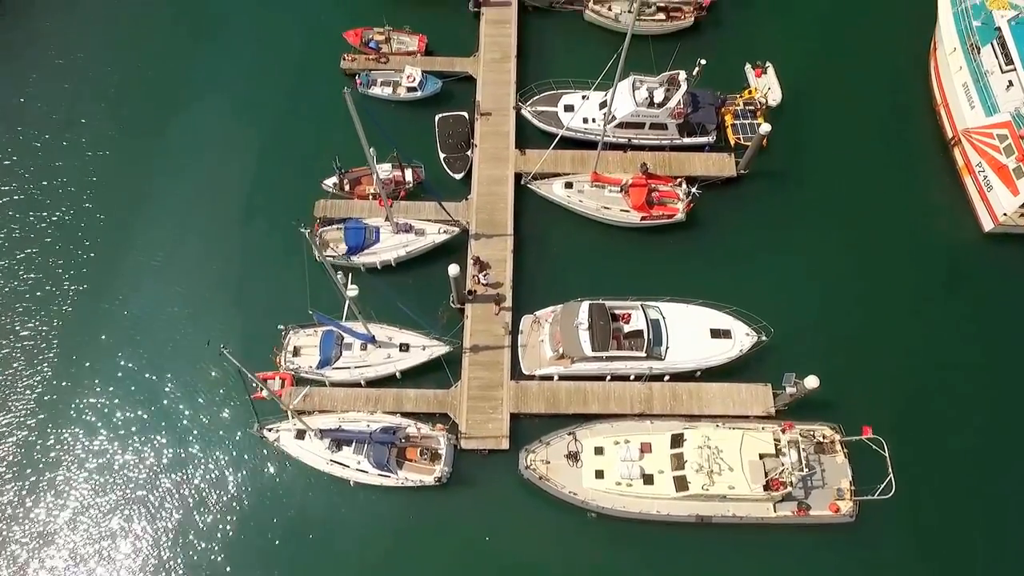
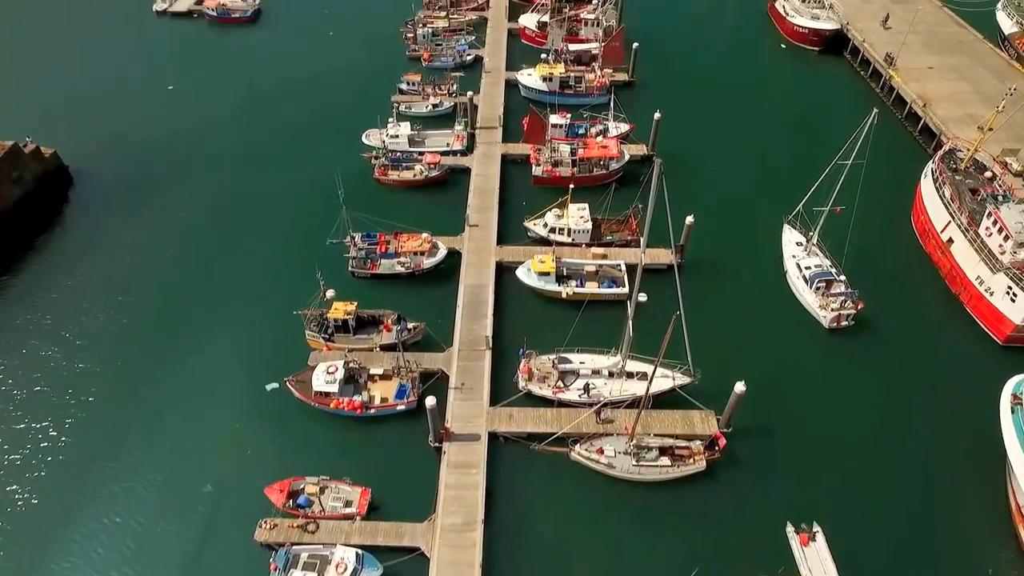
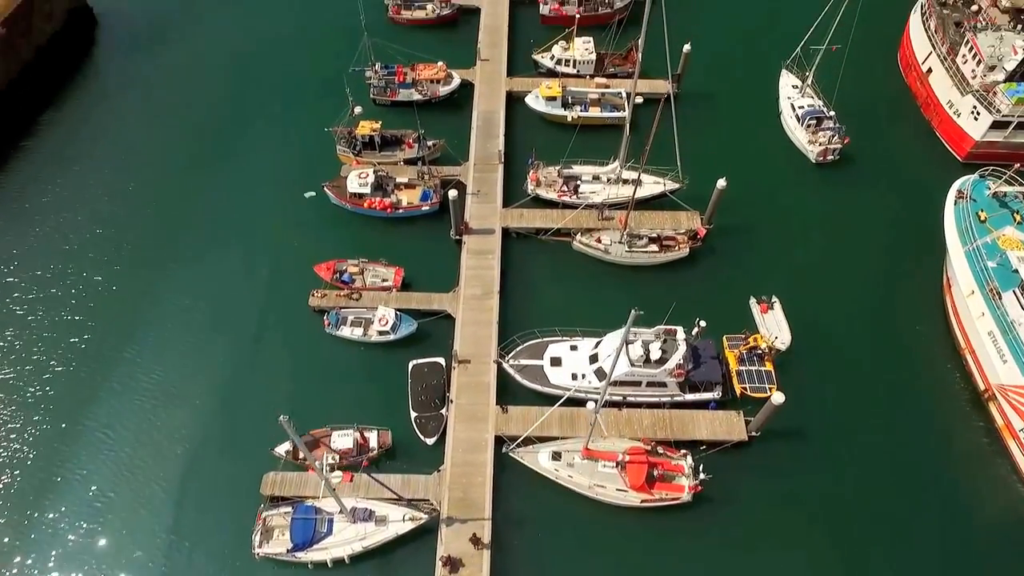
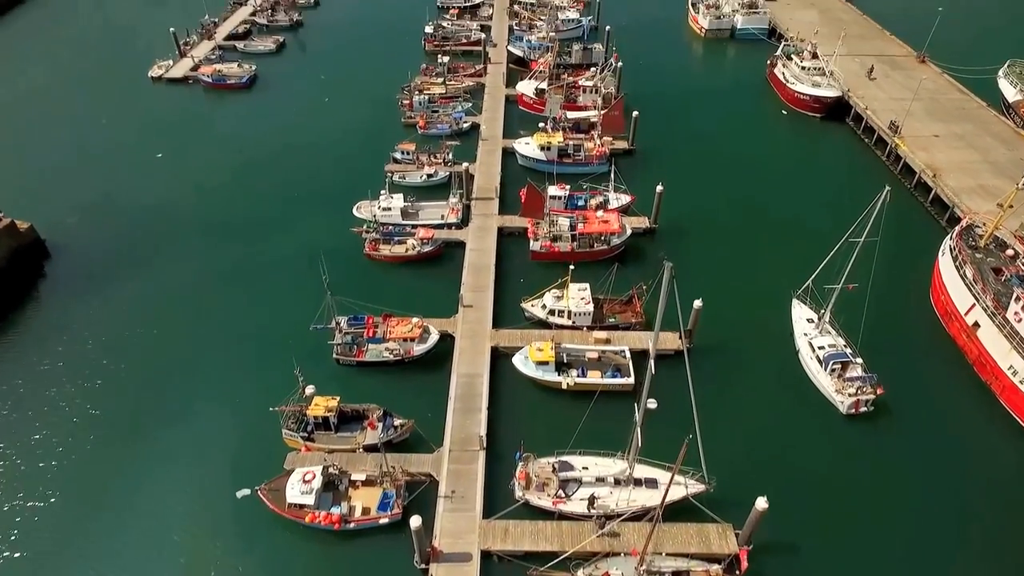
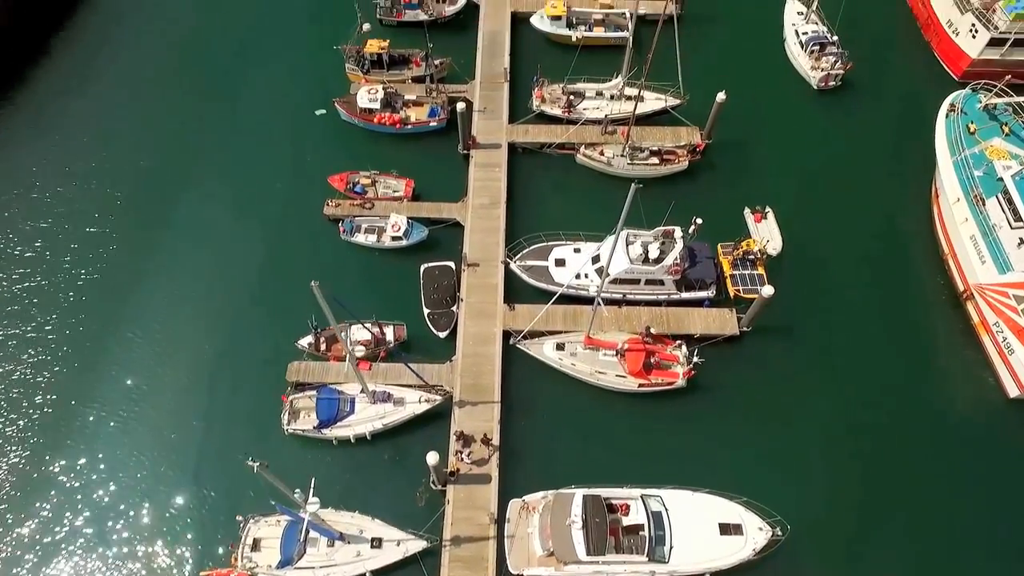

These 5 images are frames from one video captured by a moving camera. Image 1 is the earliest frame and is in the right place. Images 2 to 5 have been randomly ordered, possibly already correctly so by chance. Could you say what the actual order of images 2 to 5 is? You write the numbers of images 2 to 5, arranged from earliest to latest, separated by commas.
5, 3, 2, 4
